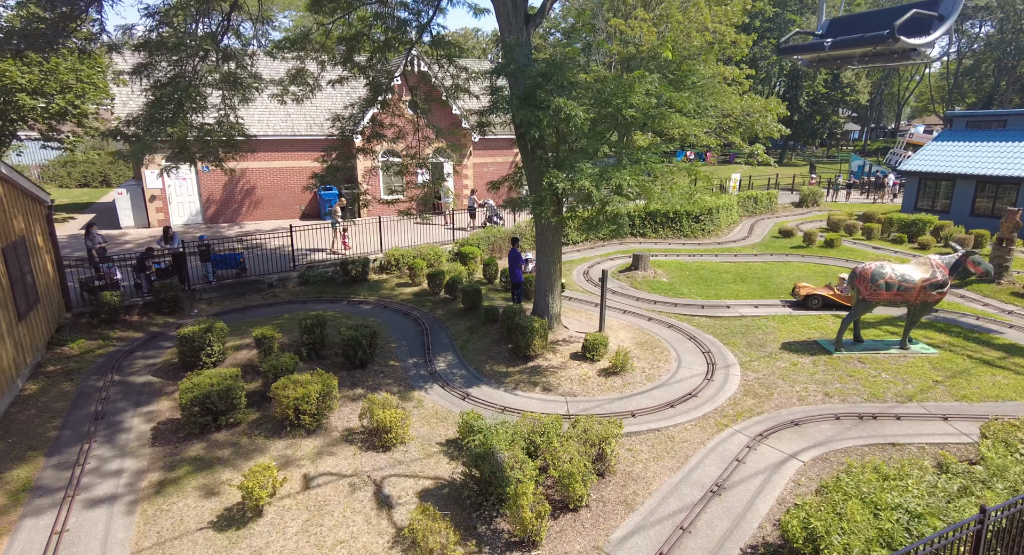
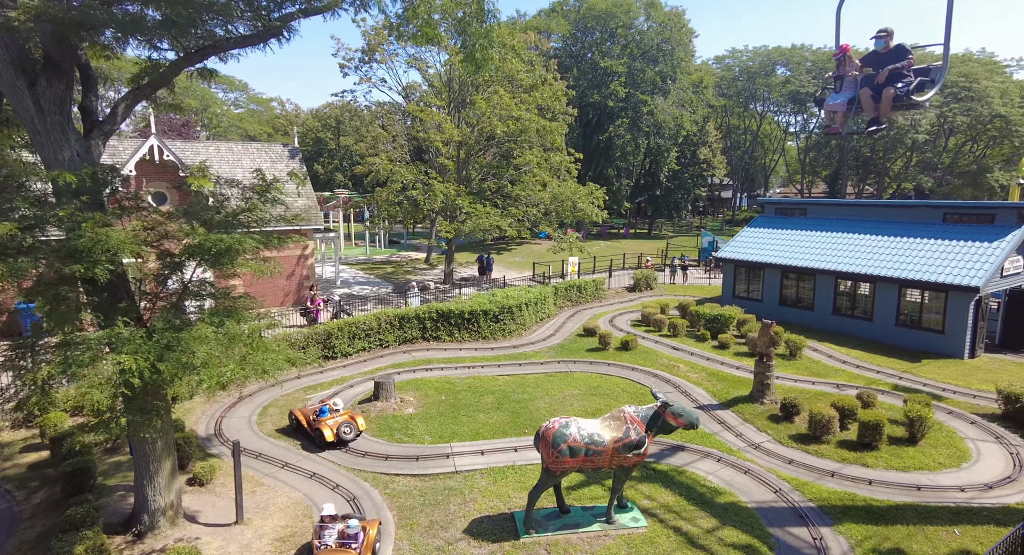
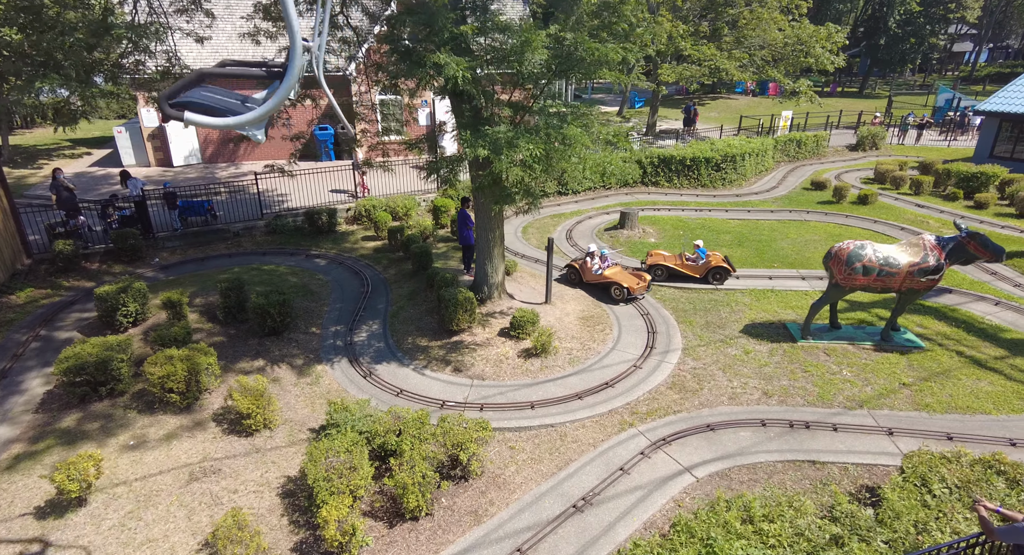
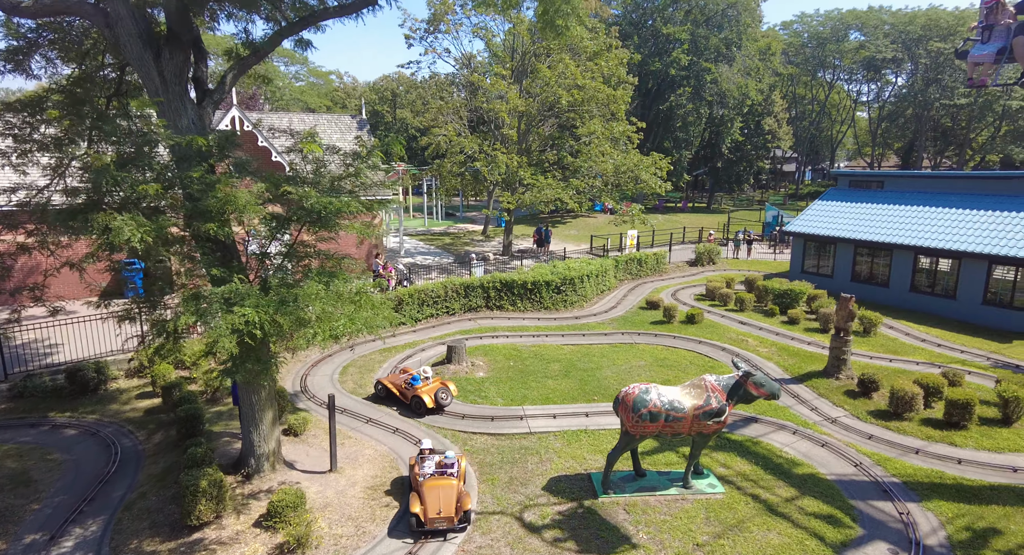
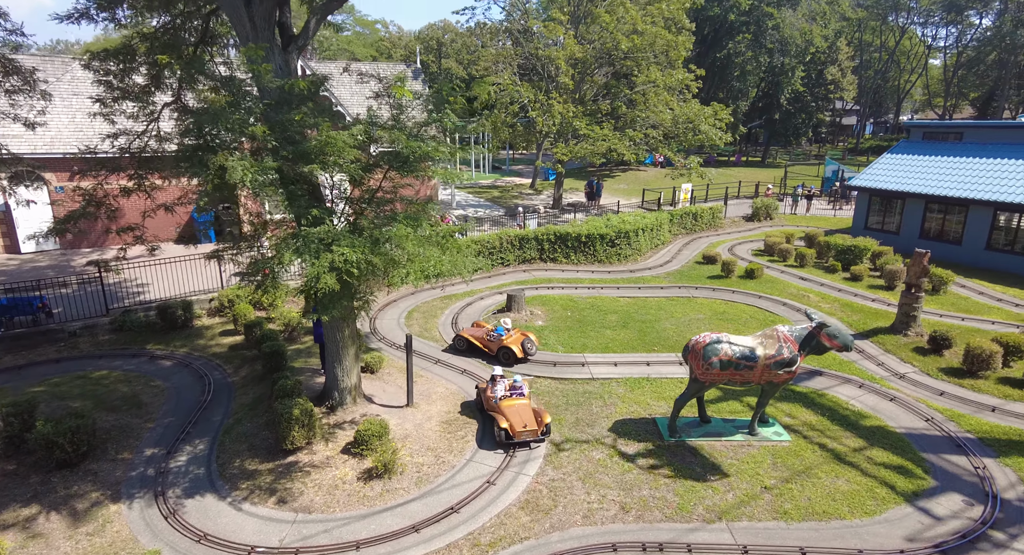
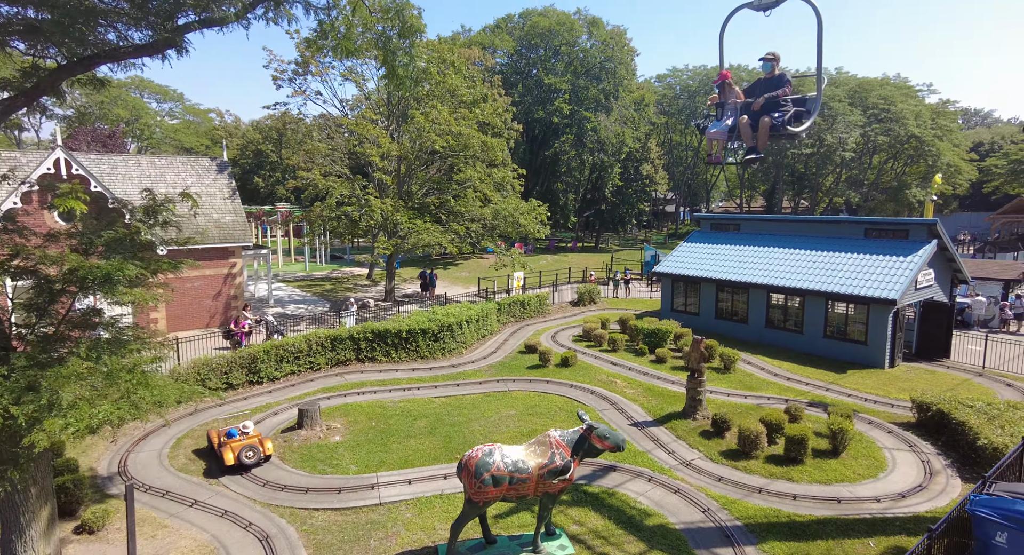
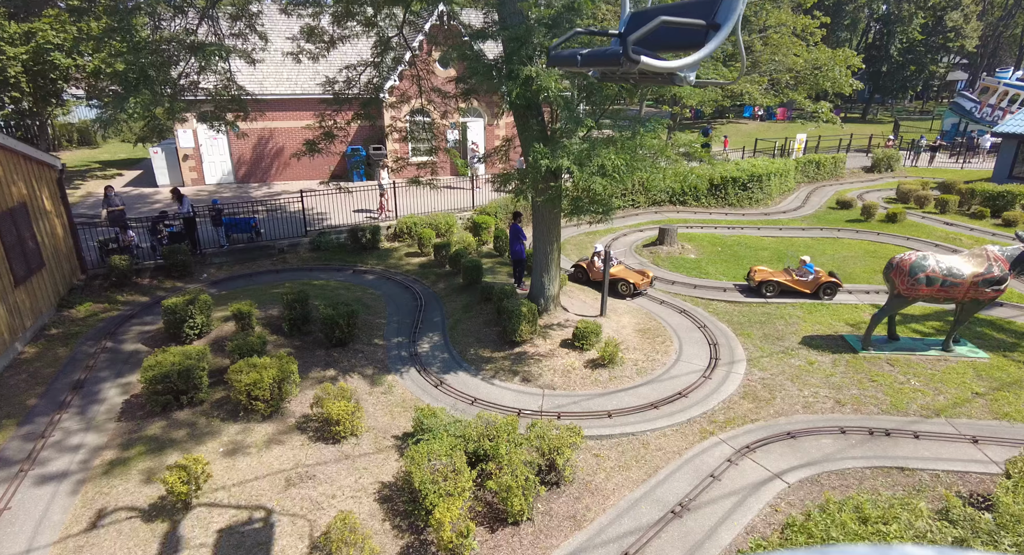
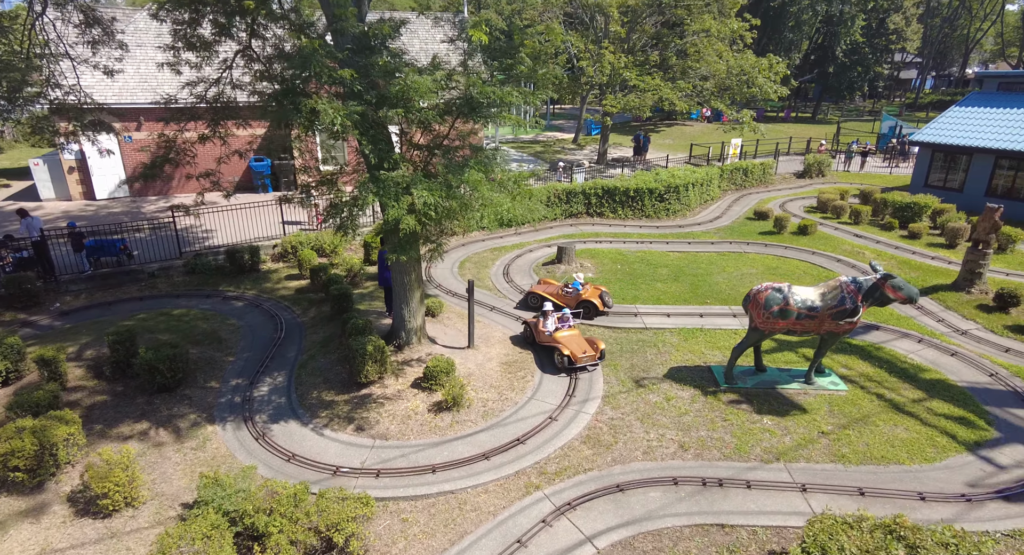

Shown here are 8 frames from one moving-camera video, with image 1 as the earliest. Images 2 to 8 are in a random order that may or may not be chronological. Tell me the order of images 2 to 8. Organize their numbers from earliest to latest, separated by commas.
7, 3, 8, 5, 4, 2, 6
